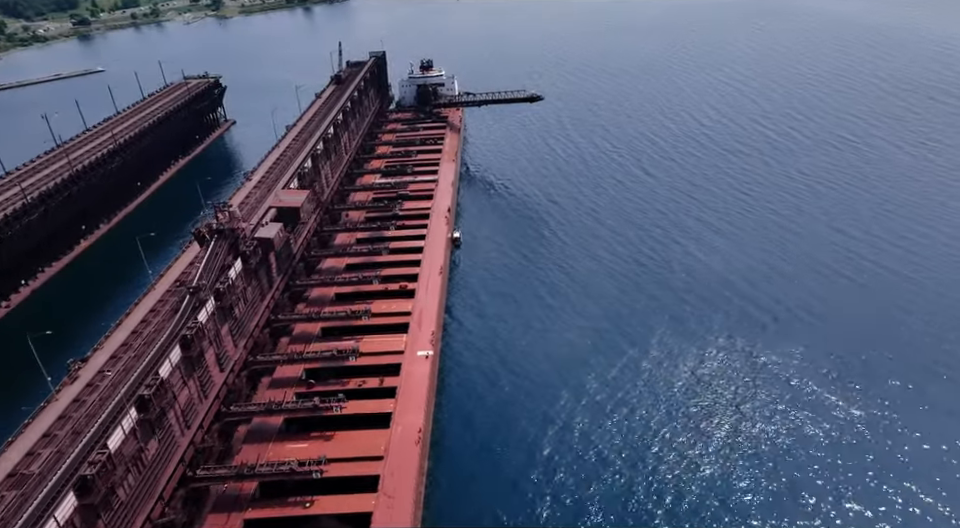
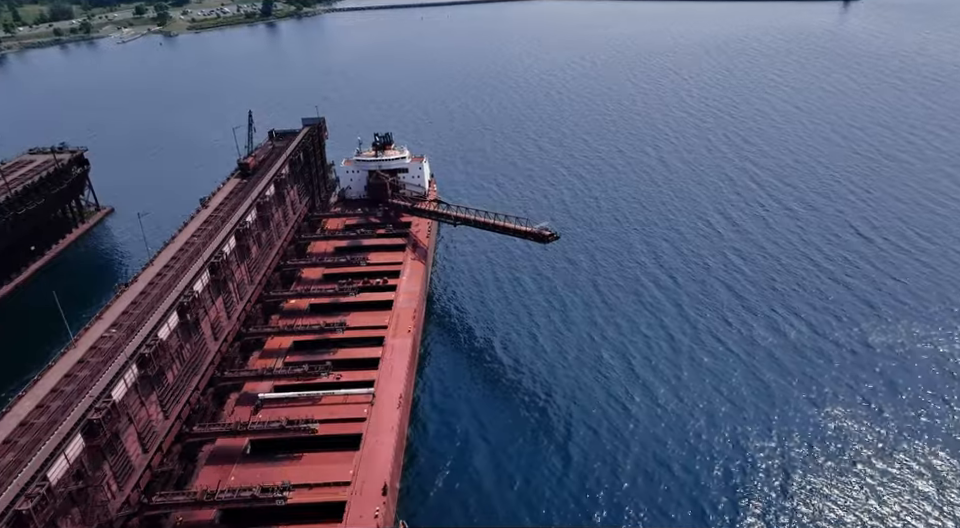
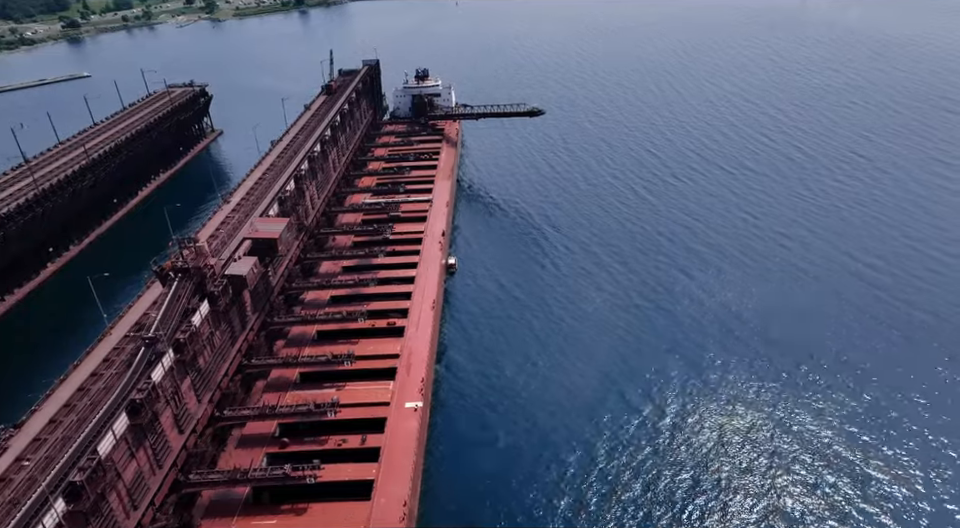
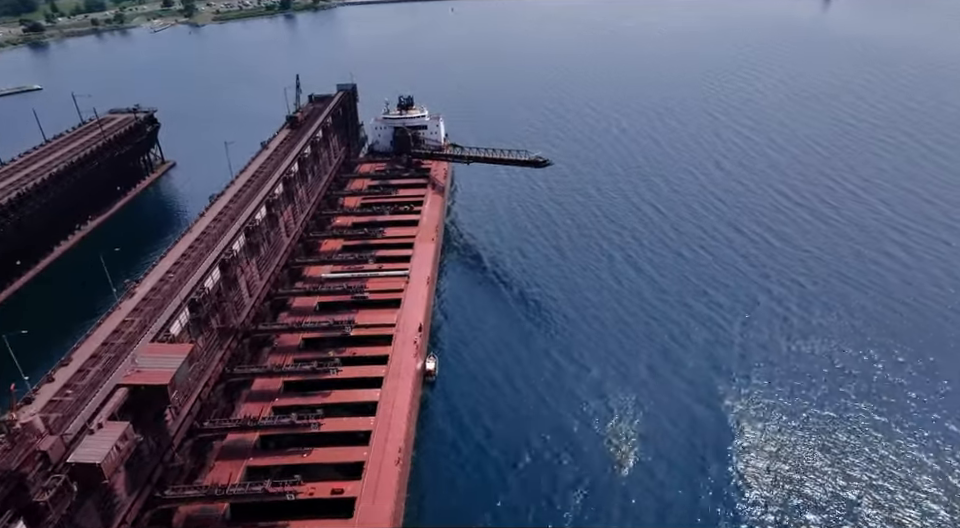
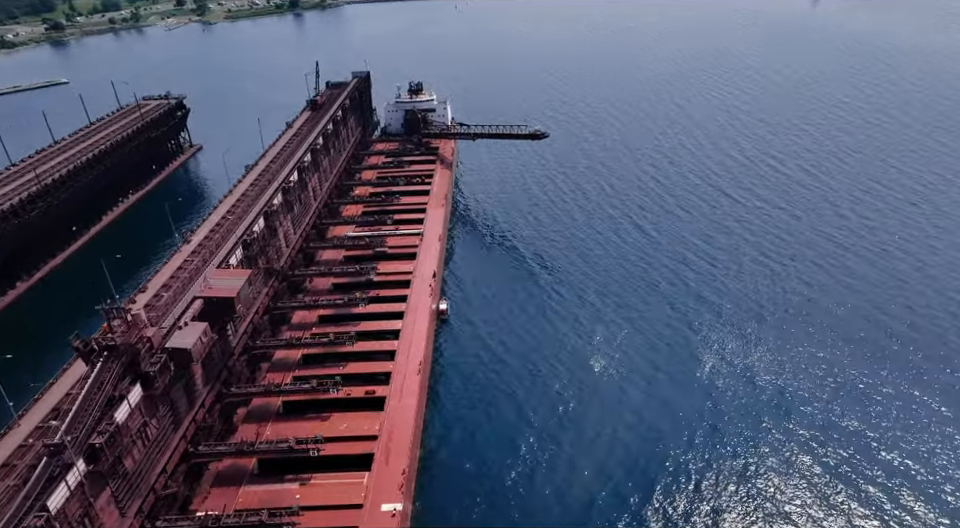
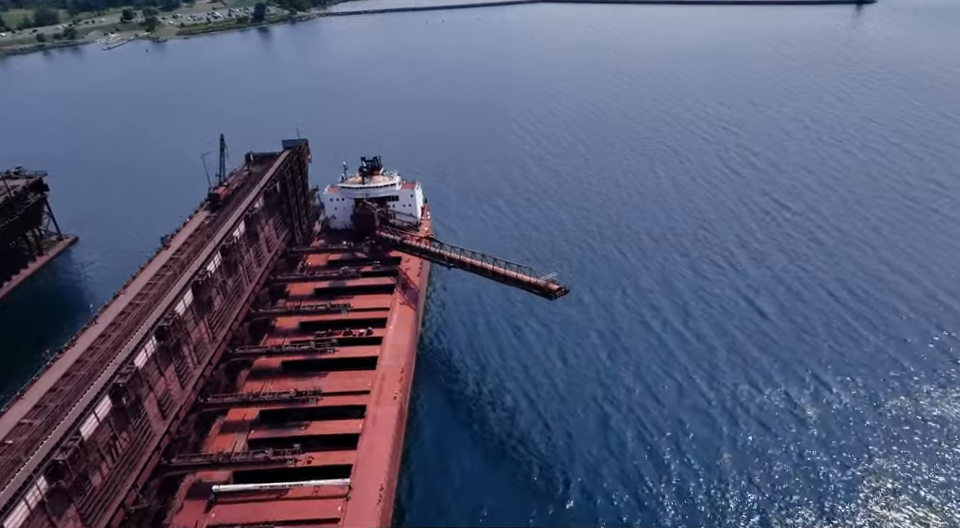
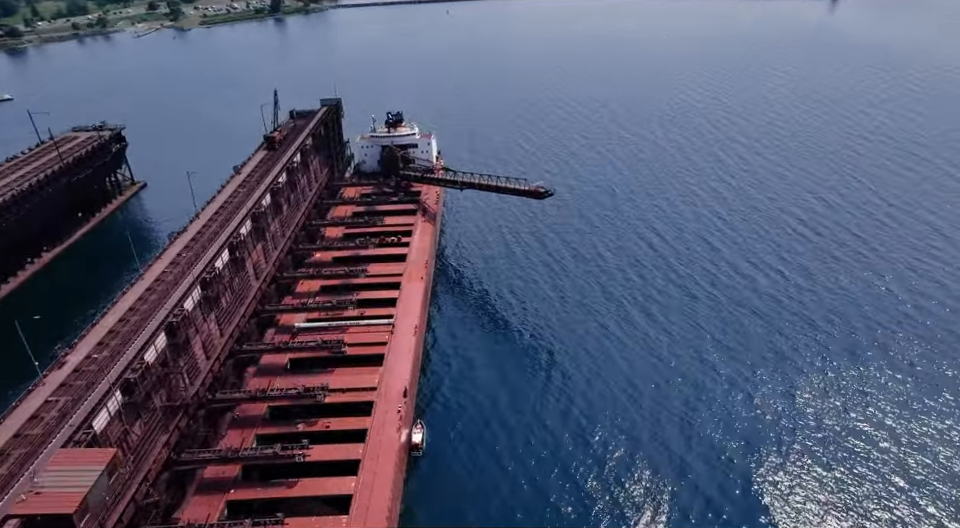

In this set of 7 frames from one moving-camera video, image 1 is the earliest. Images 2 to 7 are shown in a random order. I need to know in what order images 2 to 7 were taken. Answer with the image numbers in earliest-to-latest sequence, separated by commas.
3, 5, 4, 7, 2, 6
